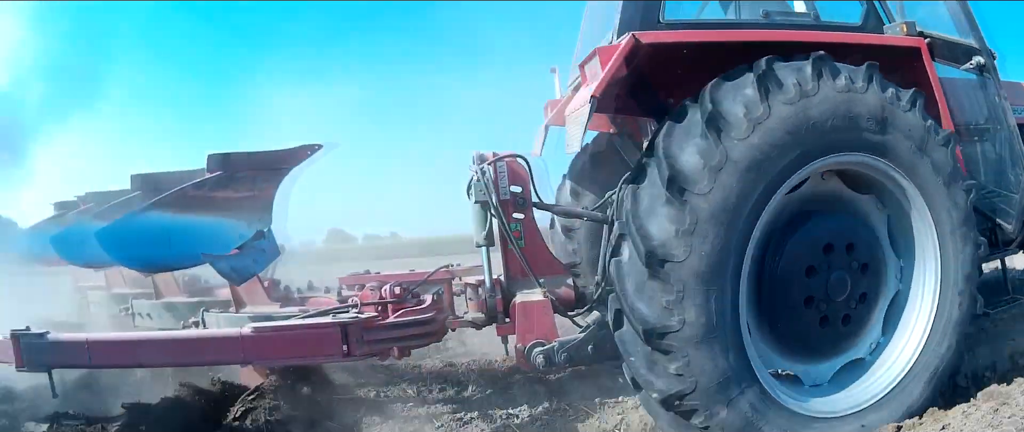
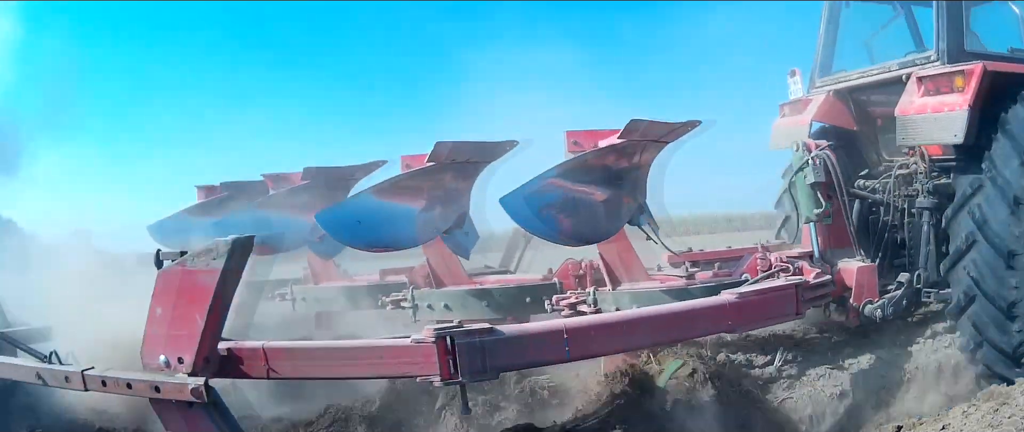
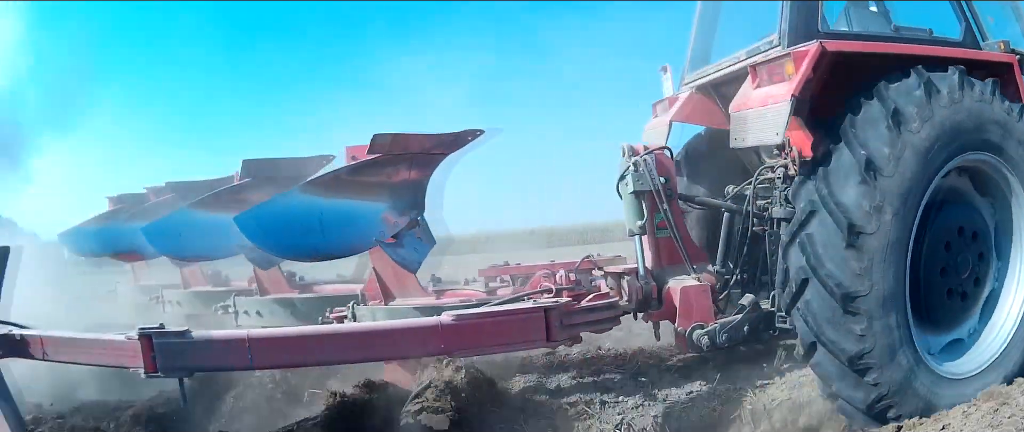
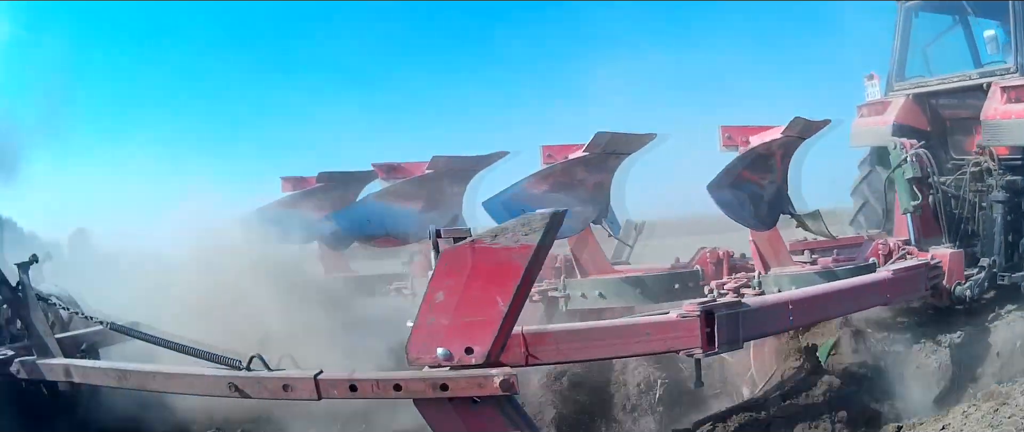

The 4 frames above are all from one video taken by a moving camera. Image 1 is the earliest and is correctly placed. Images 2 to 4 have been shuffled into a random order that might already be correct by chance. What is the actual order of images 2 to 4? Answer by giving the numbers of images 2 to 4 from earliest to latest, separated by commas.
3, 2, 4
